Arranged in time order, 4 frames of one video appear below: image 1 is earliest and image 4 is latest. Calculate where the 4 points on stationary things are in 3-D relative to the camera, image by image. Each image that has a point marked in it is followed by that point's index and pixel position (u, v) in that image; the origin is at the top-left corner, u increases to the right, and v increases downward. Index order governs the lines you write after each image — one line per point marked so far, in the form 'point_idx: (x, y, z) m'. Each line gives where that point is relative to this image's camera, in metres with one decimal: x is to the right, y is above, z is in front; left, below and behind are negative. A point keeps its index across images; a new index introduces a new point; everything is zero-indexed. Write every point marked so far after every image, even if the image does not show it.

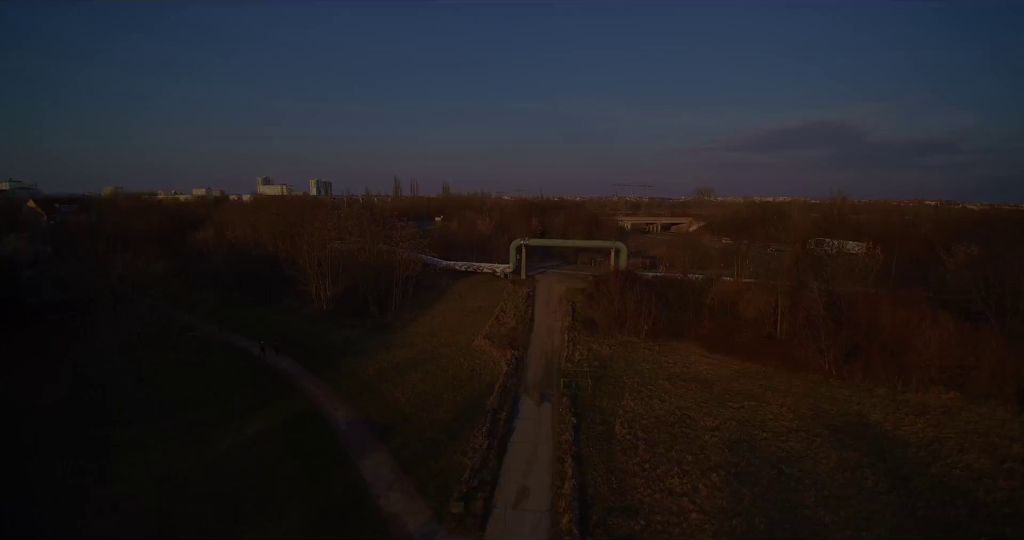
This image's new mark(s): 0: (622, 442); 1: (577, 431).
0: (+3.9, -6.0, +17.8) m
1: (+2.4, -5.8, +18.5) m
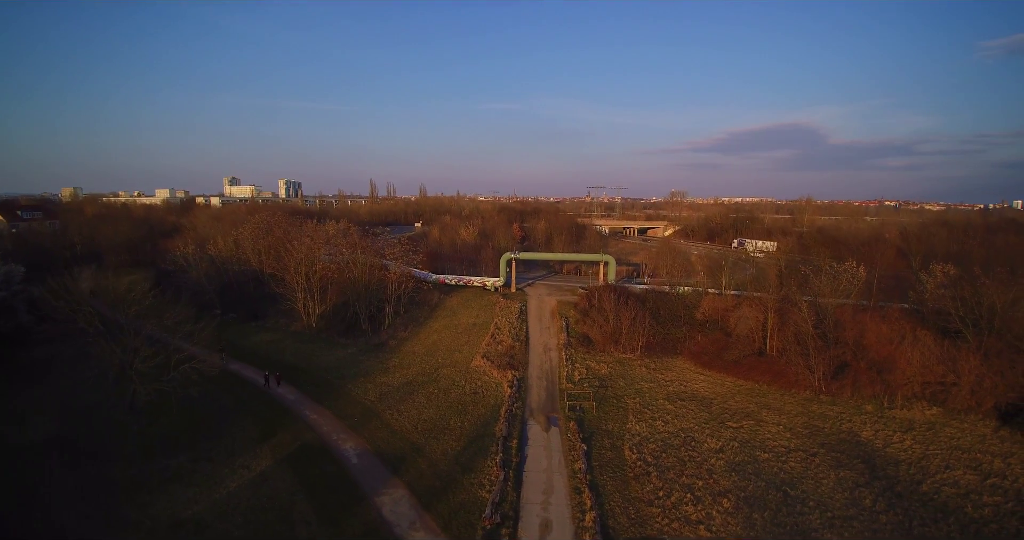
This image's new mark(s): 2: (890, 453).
0: (+4.3, -7.1, +18.3) m
1: (+2.8, -6.9, +18.9) m
2: (+14.6, -7.1, +19.9) m
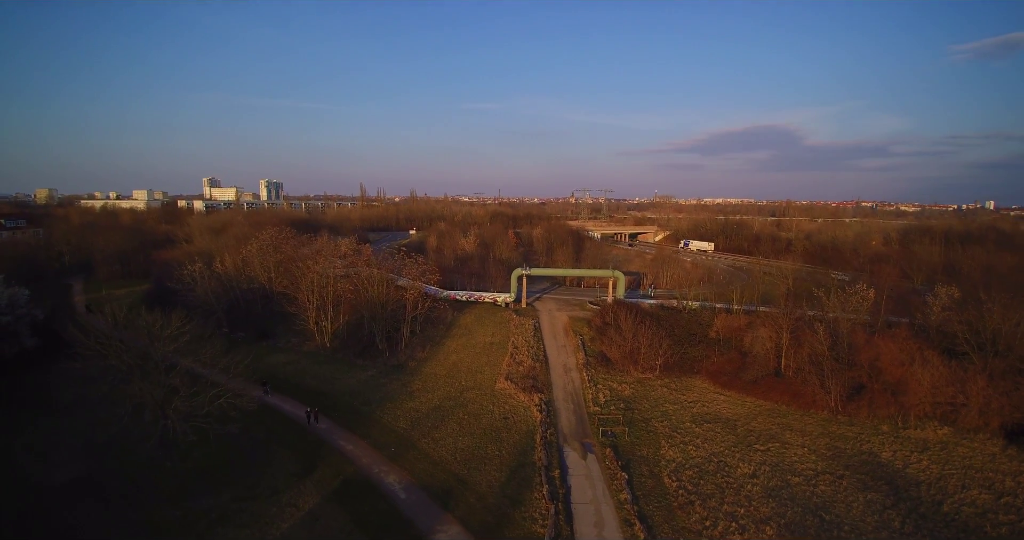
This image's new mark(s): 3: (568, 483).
0: (+6.0, -8.4, +19.0) m
1: (+4.5, -8.2, +19.5) m
2: (+16.2, -8.3, +21.1) m
3: (+2.2, -8.2, +19.9) m
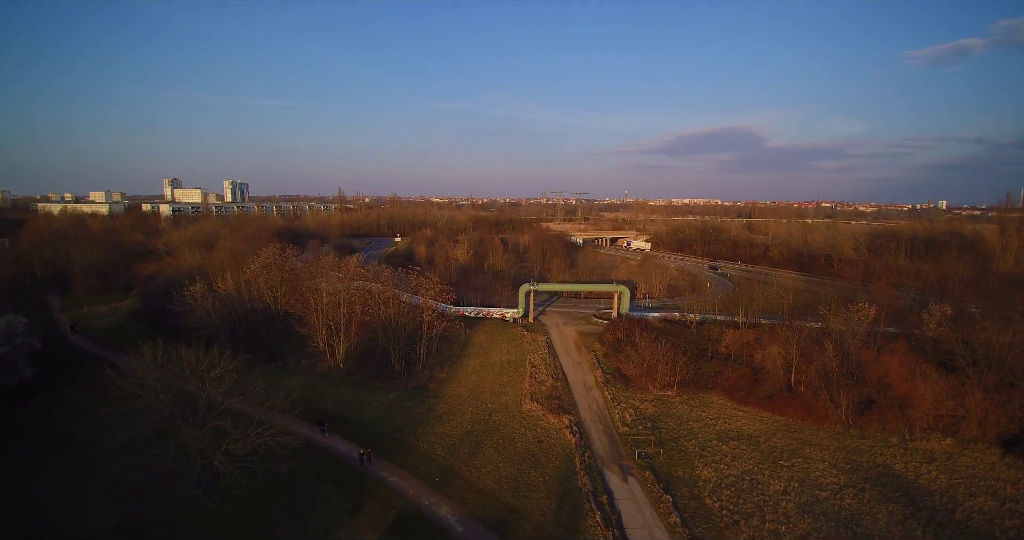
0: (+8.1, -9.7, +20.2) m
1: (+6.6, -9.5, +20.5) m
2: (+18.2, -9.5, +22.9) m
3: (+4.2, -9.6, +20.8) m
